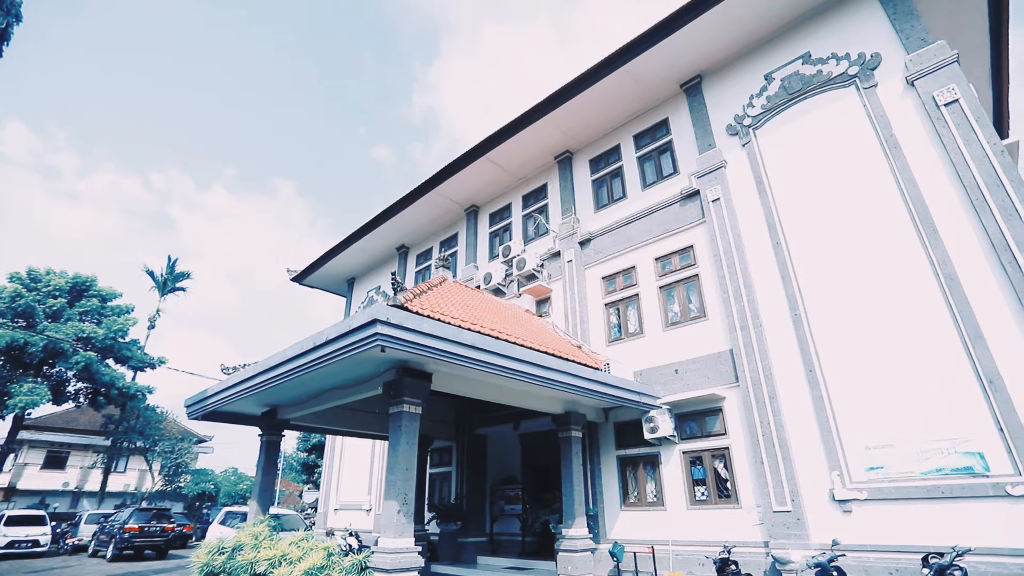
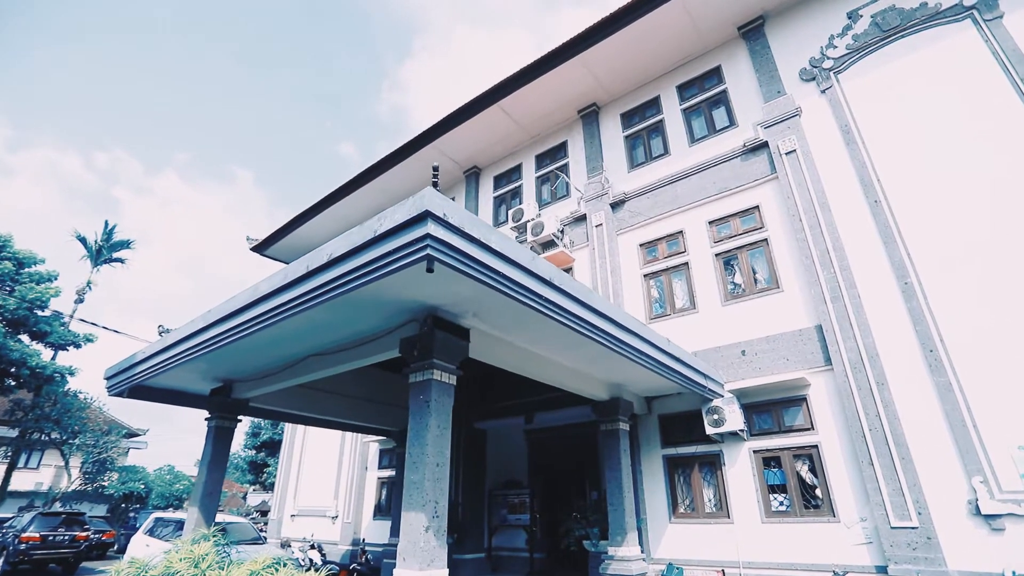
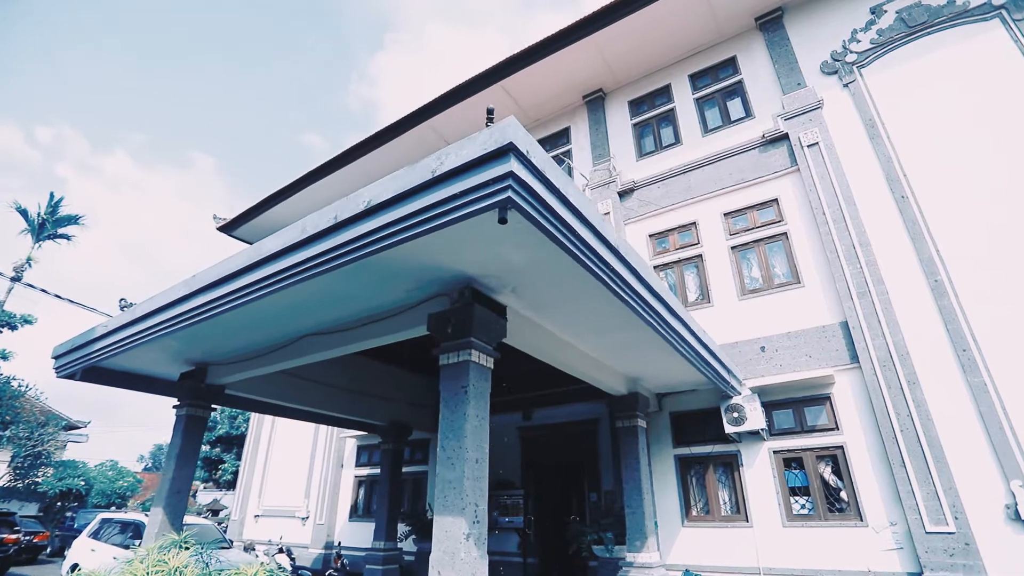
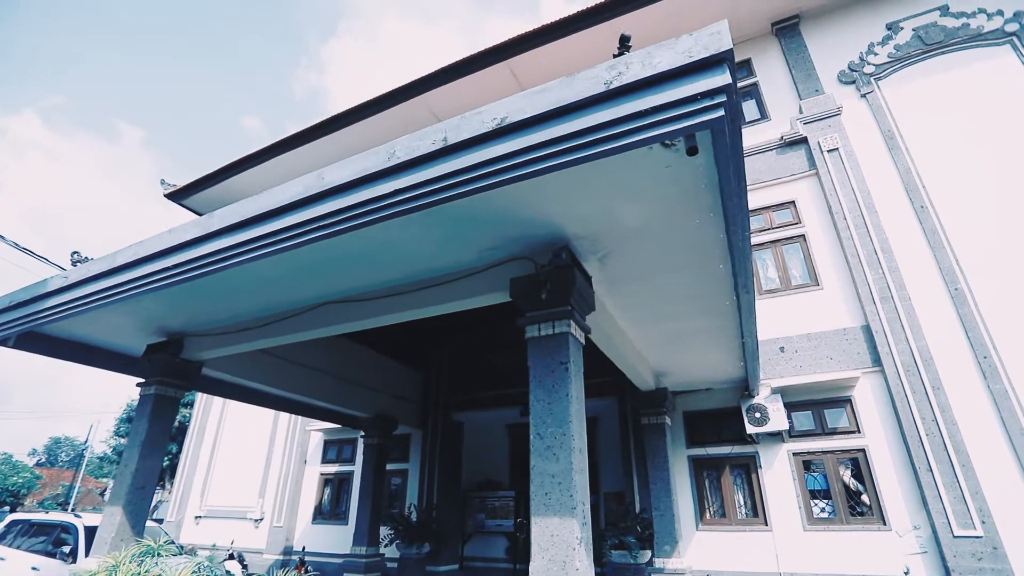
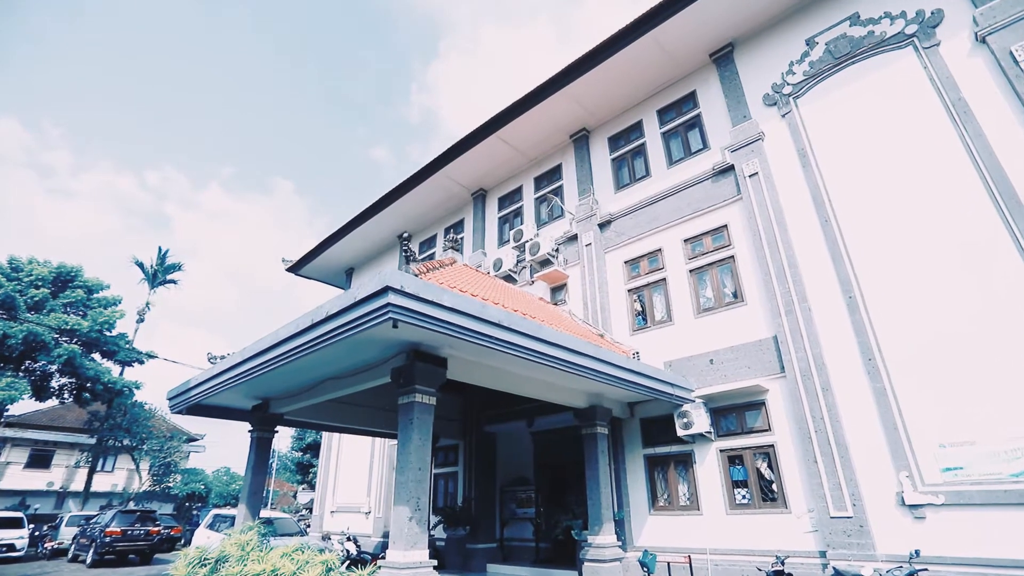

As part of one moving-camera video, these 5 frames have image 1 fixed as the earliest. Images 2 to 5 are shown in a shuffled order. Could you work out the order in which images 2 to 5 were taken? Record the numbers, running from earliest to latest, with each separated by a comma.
5, 2, 3, 4
